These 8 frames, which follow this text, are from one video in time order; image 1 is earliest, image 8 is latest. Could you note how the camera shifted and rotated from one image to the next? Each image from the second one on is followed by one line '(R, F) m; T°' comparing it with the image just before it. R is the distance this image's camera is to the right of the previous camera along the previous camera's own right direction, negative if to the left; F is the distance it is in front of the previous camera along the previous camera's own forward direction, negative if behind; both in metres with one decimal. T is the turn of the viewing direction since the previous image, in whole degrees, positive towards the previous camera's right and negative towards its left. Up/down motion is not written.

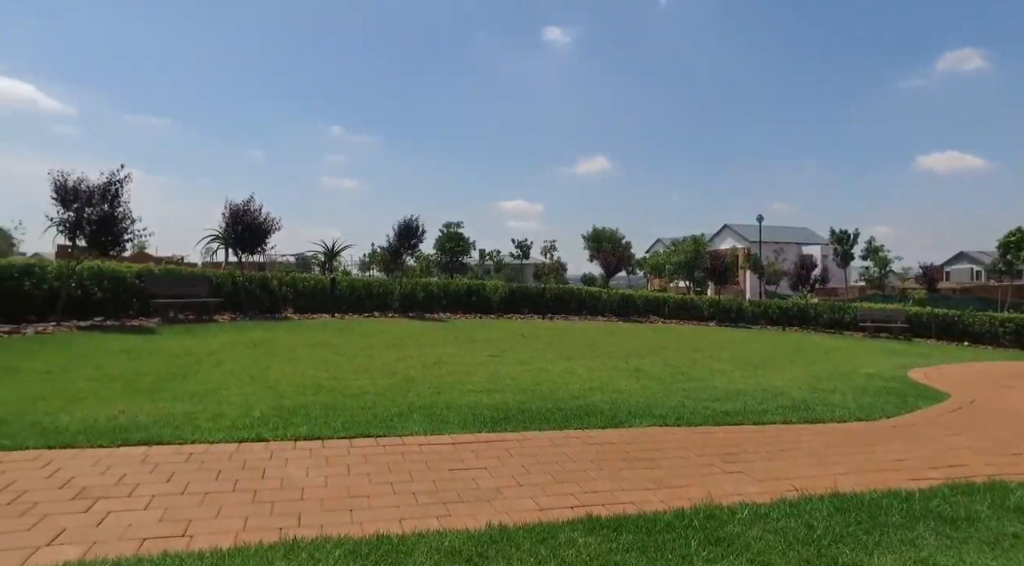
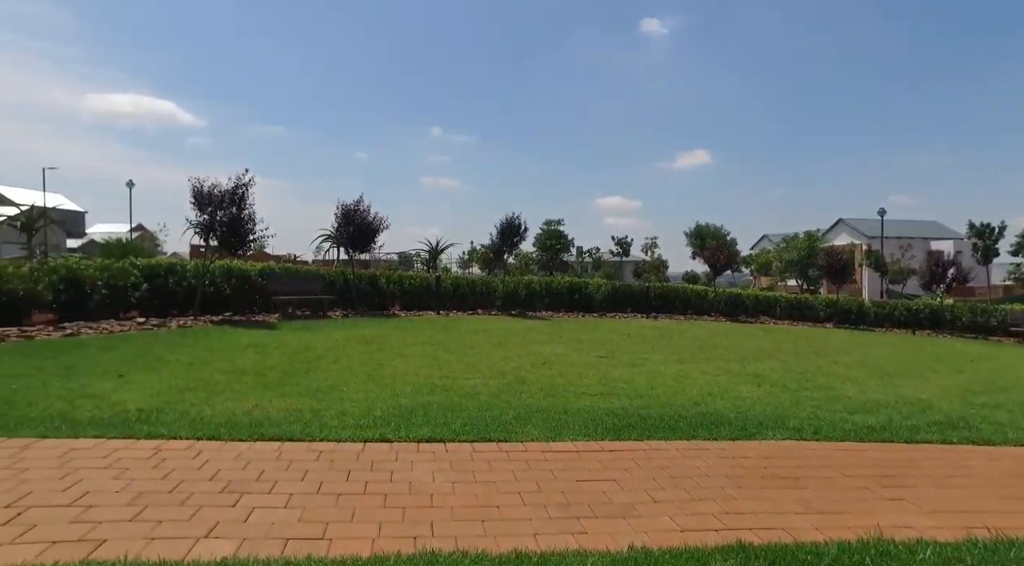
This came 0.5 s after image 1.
(-0.2, +0.1) m; -8°
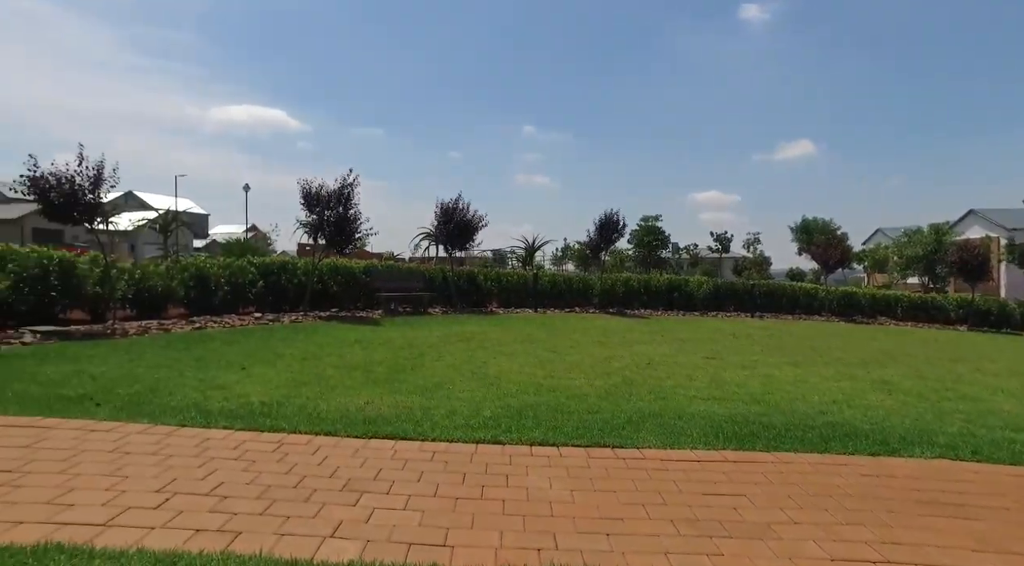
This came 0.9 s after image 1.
(-0.2, +0.1) m; -8°
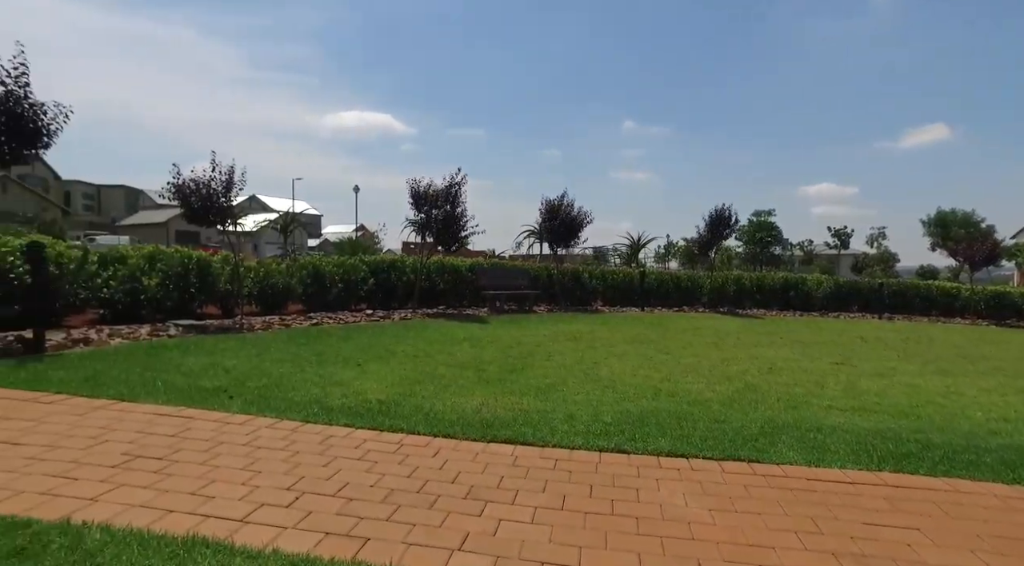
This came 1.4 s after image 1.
(-0.2, +0.2) m; -9°
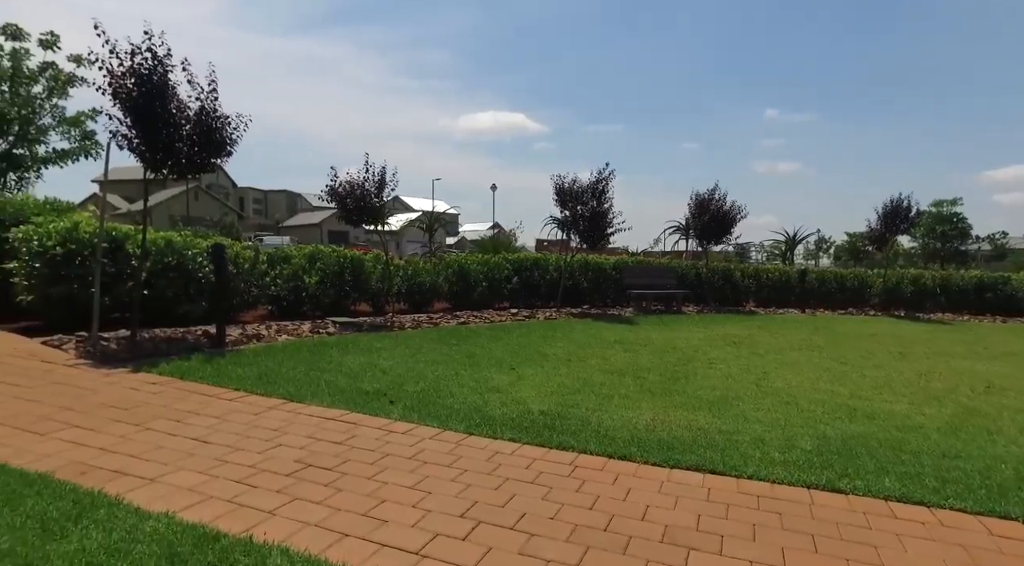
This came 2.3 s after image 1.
(-0.3, +0.4) m; -12°
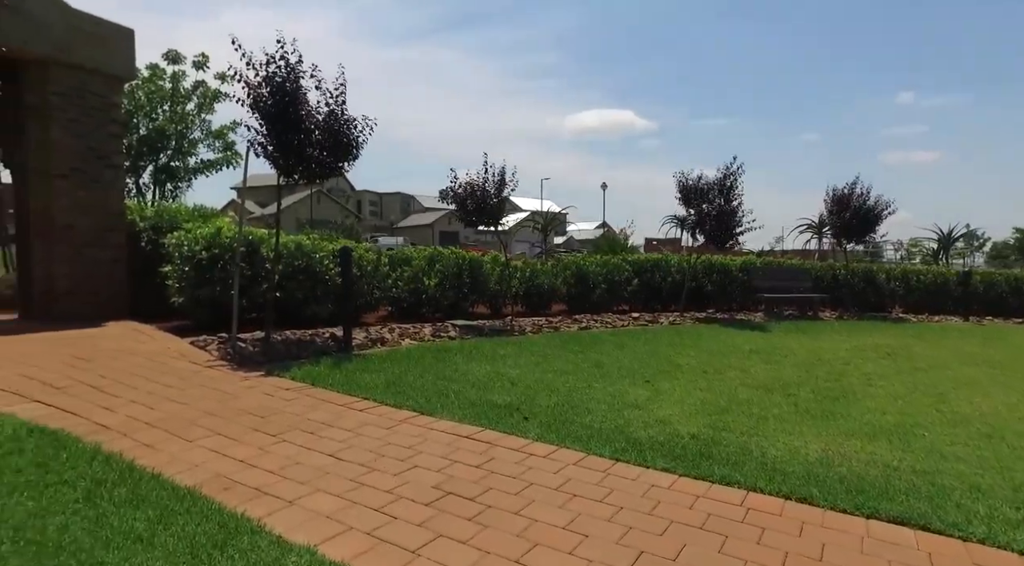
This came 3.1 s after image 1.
(-0.3, +0.4) m; -9°
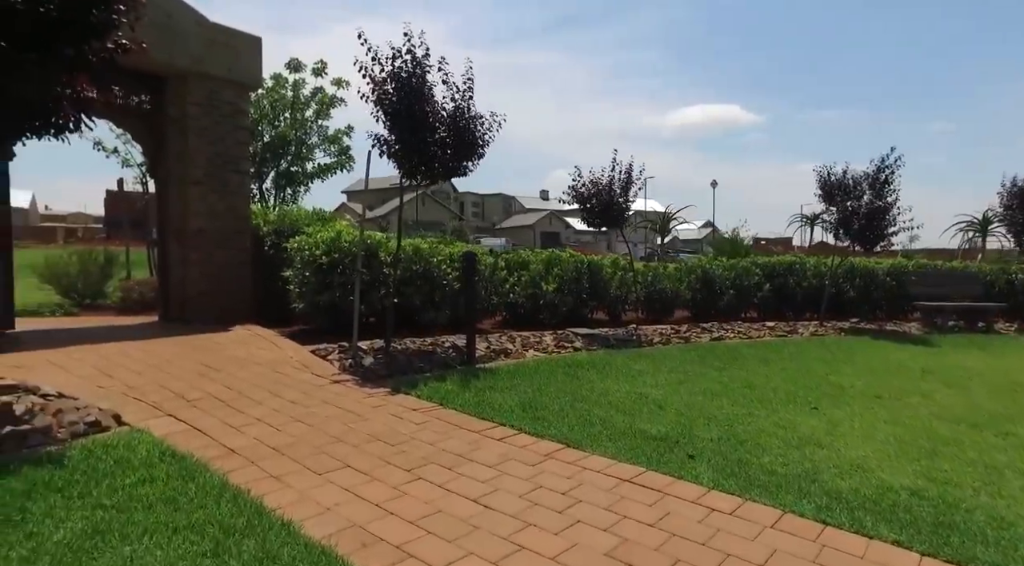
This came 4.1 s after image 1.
(-0.4, +0.6) m; -9°
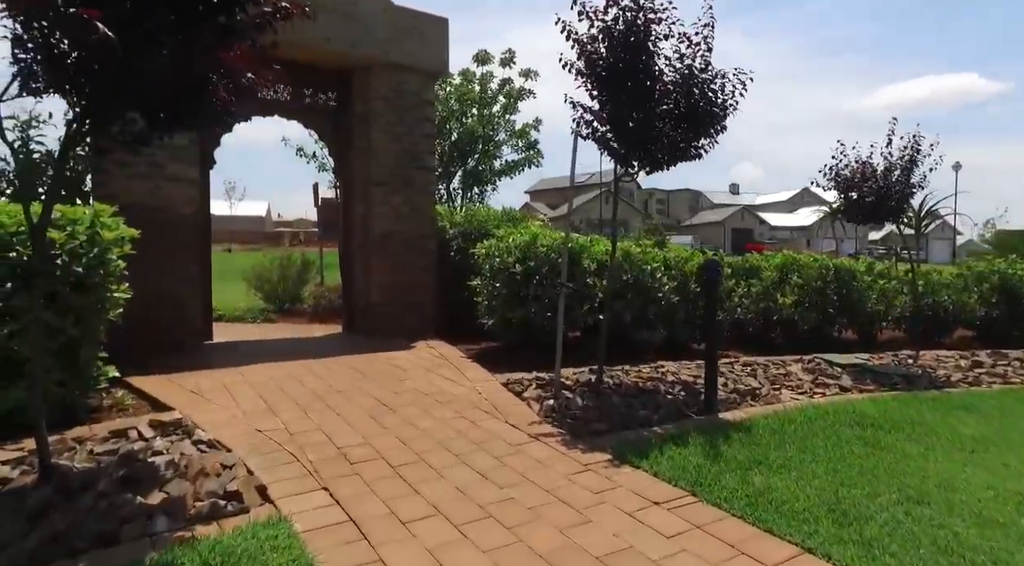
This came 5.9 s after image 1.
(-0.6, +1.6) m; -16°
